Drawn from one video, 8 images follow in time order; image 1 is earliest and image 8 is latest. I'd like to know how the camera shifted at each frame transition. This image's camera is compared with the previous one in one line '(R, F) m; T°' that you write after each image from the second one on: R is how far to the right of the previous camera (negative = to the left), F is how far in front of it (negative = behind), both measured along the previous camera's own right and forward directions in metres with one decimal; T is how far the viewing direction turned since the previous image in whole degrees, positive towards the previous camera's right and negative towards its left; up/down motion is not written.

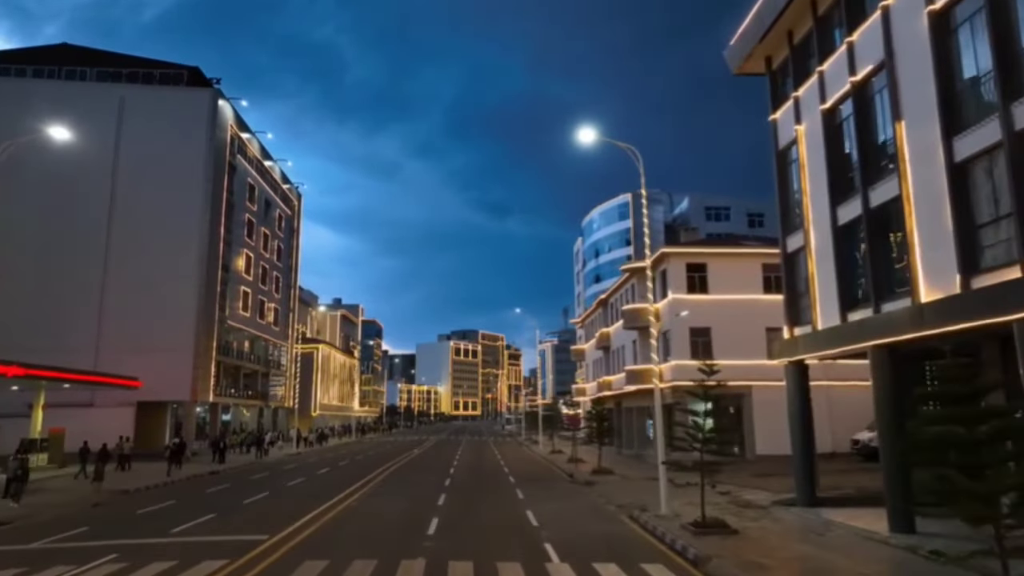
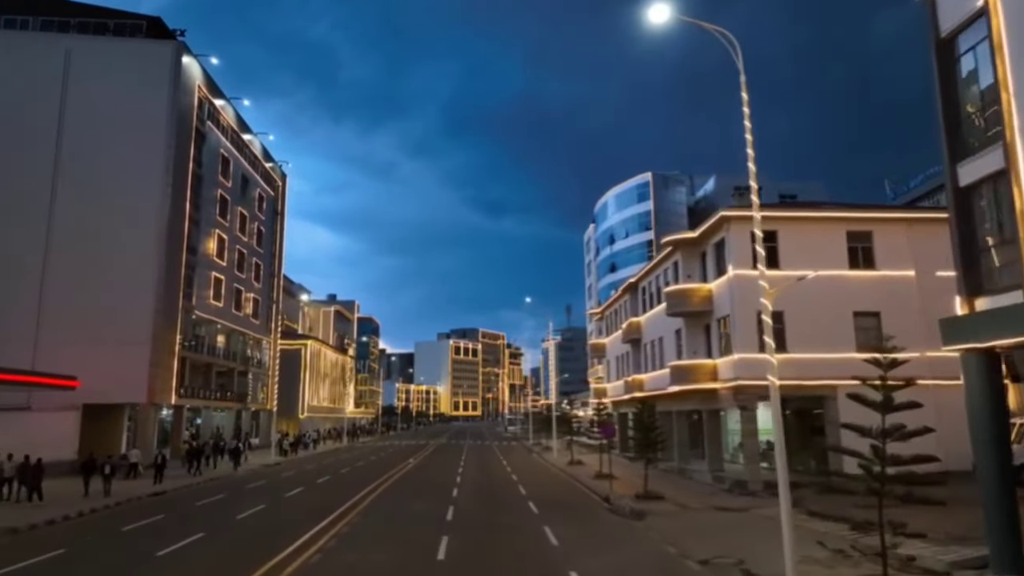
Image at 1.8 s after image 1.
(-0.7, +7.6) m; 0°
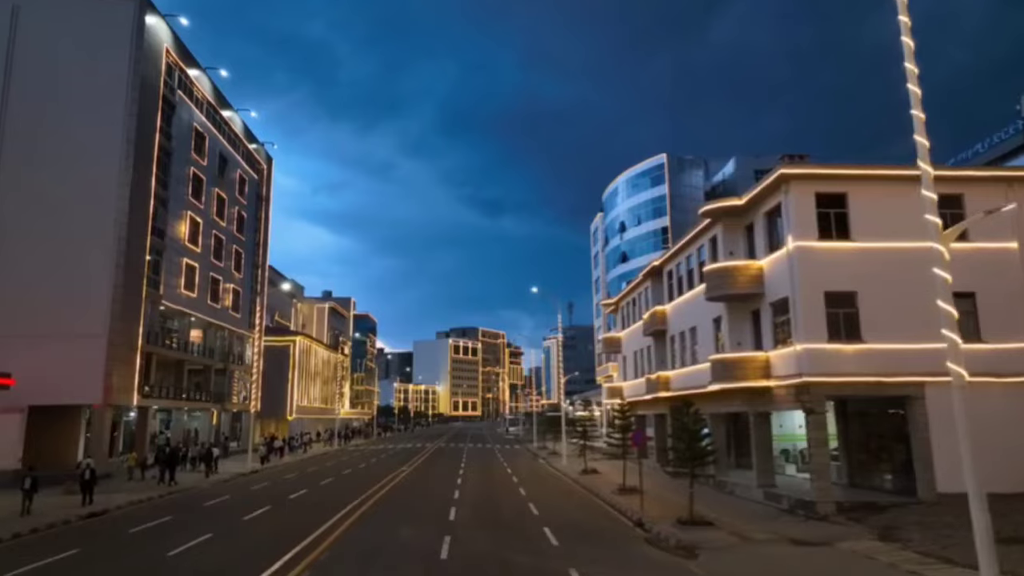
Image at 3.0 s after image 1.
(-0.3, +5.4) m; 0°
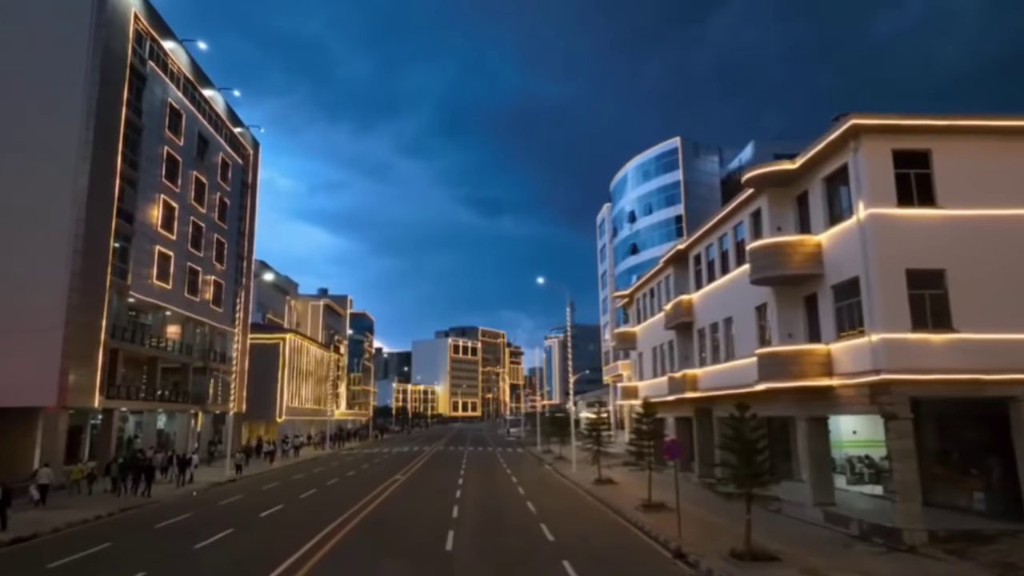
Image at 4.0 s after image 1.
(-0.3, +4.3) m; 0°
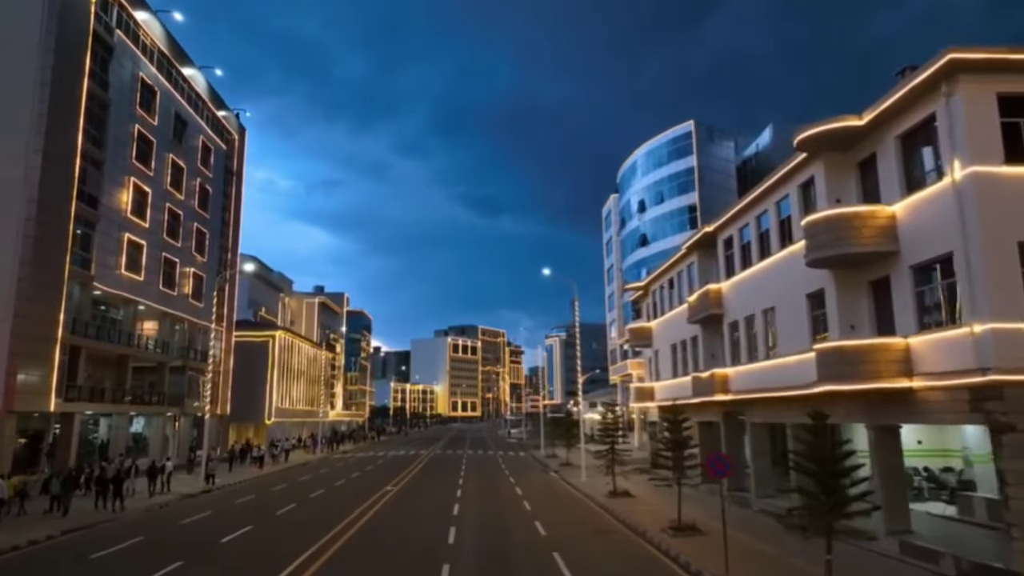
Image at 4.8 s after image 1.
(-0.2, +3.9) m; 0°
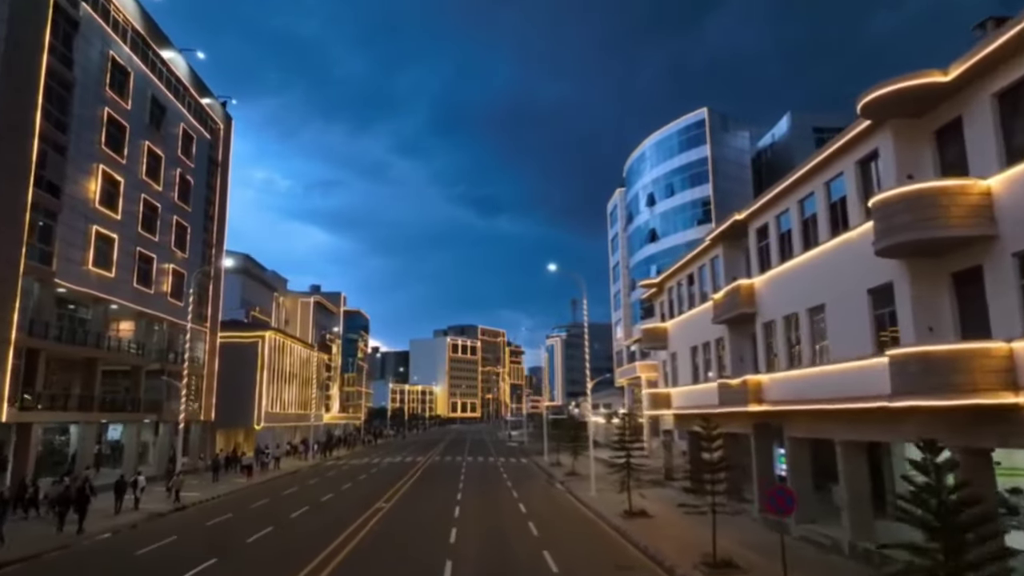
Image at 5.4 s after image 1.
(-0.2, +3.3) m; 0°
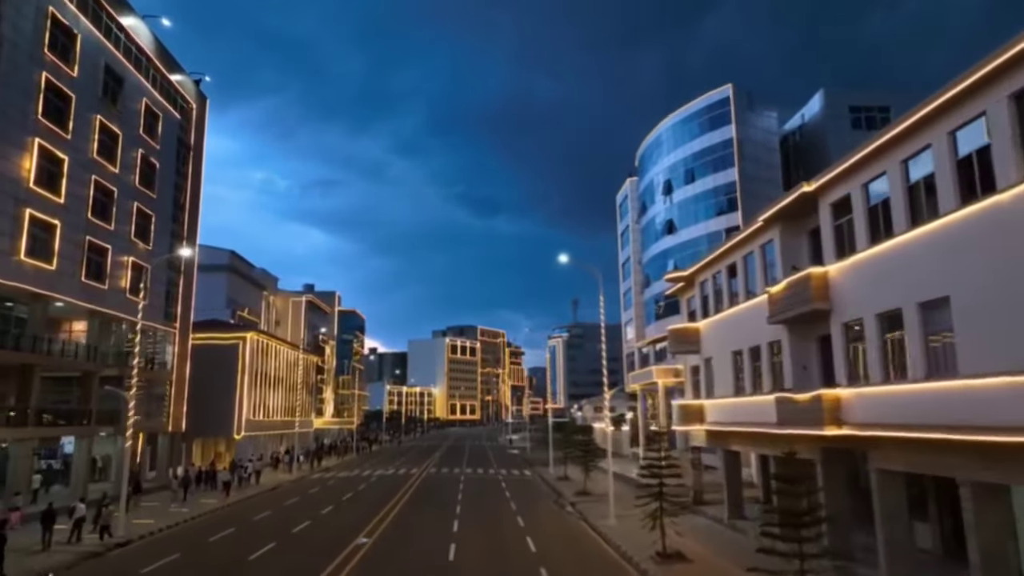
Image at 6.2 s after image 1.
(-0.2, +5.4) m; 0°
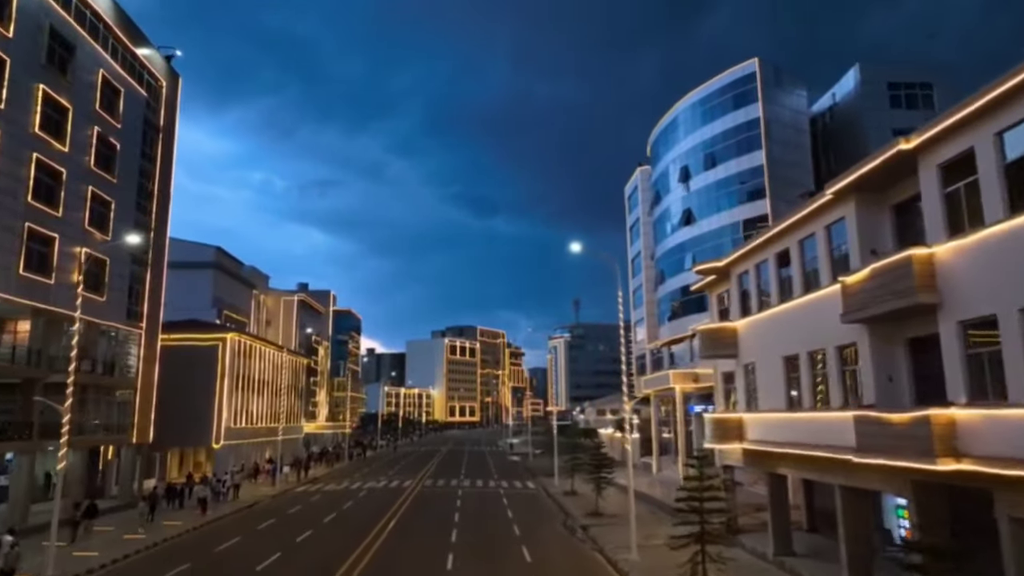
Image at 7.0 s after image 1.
(-0.2, +4.8) m; 0°
